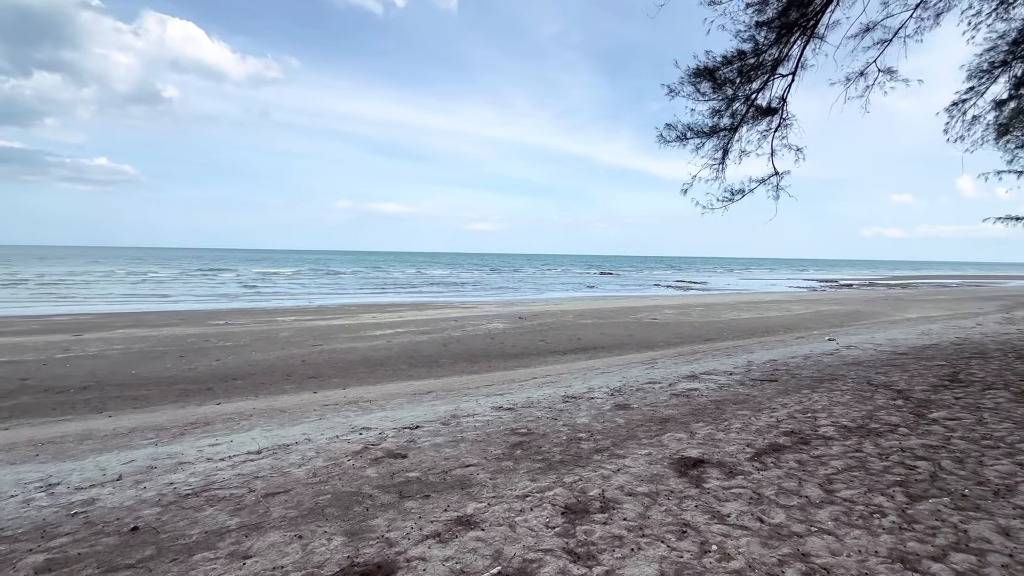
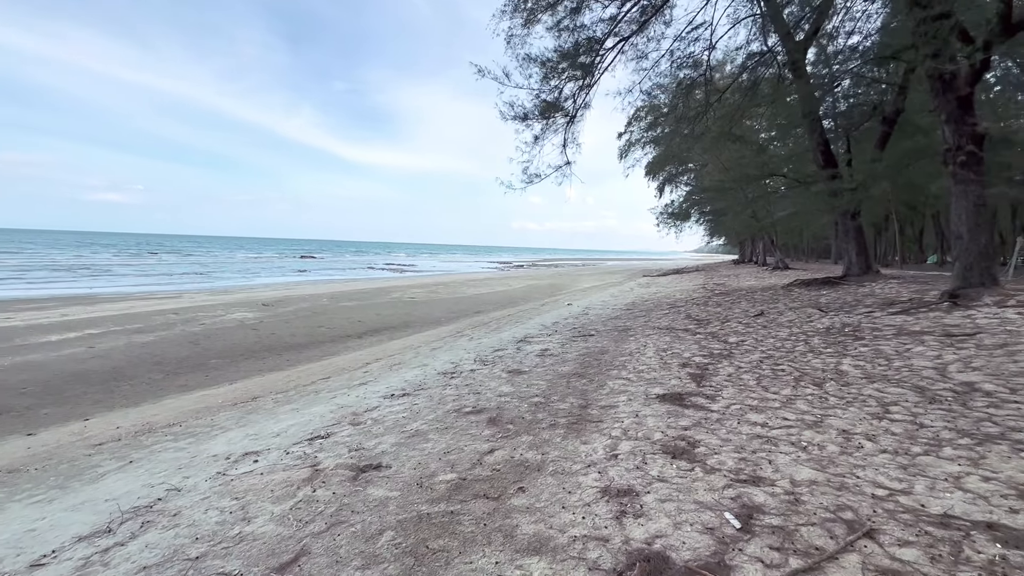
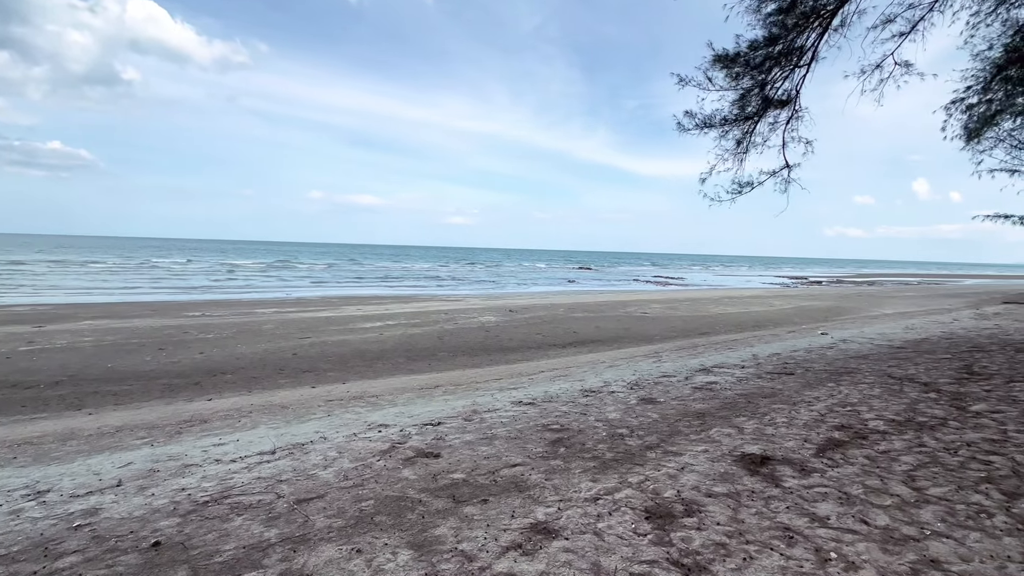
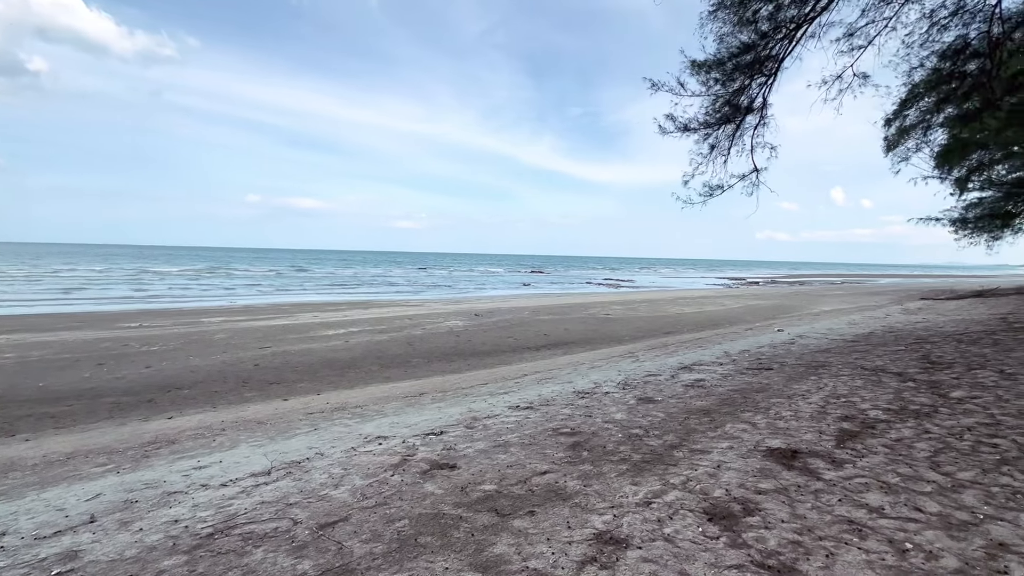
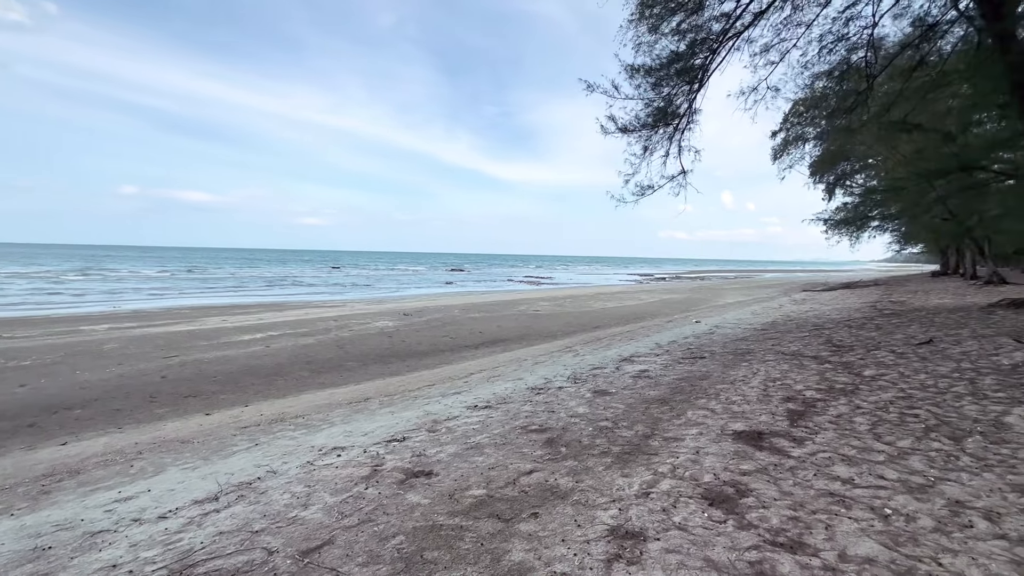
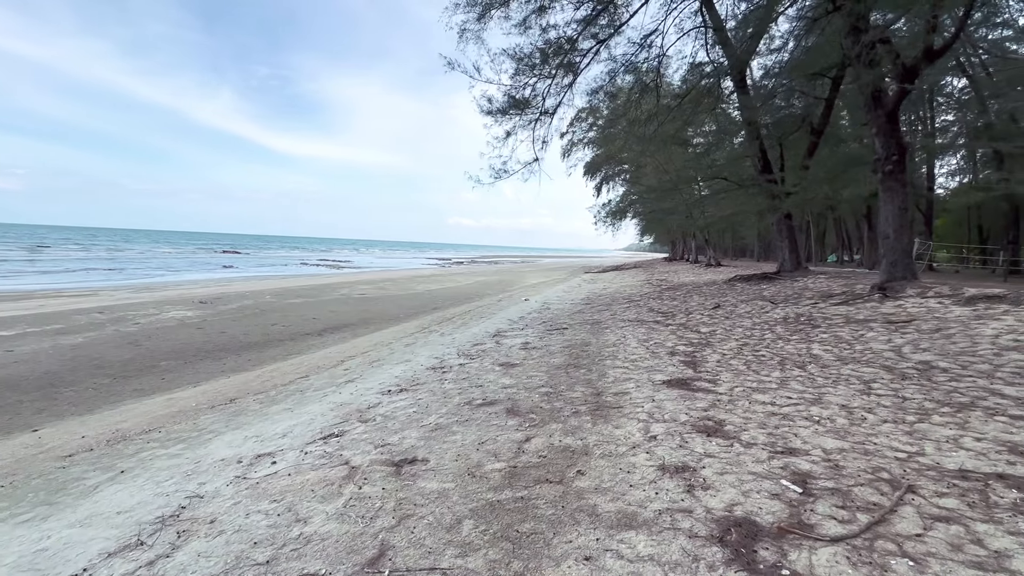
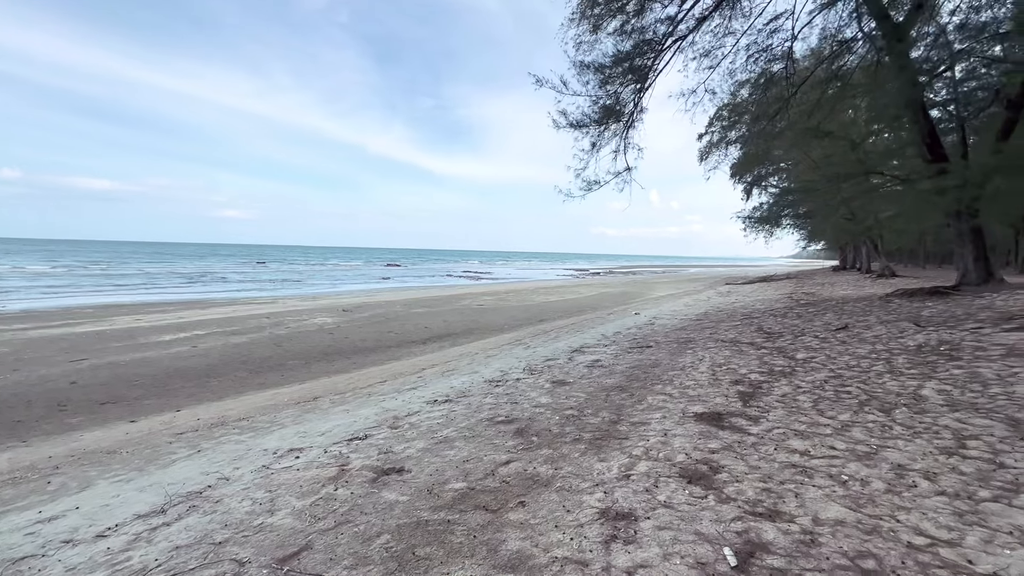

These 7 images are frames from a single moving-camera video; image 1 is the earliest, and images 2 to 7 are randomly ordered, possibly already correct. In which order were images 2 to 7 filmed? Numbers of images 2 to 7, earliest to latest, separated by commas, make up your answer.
3, 4, 5, 7, 2, 6
